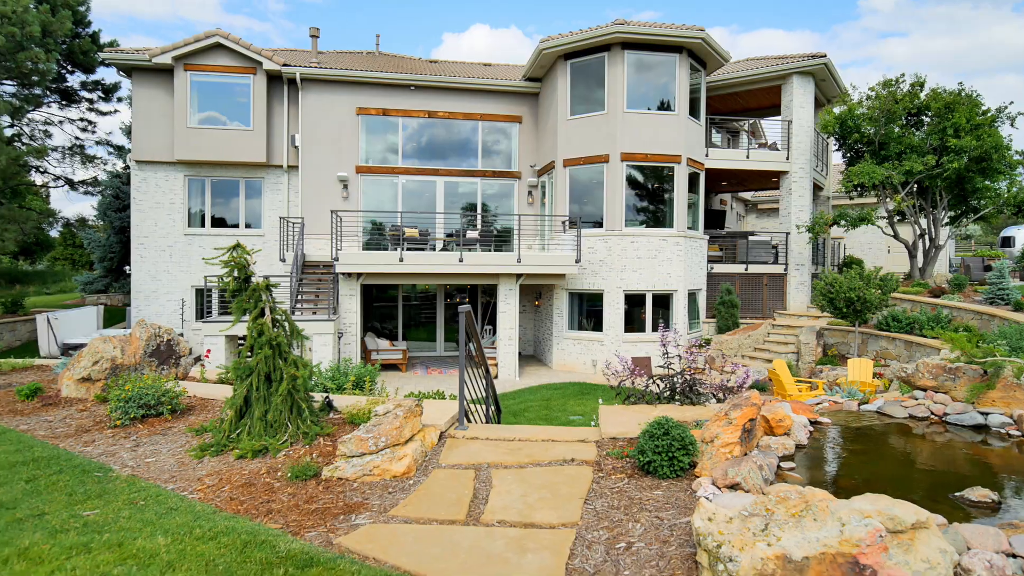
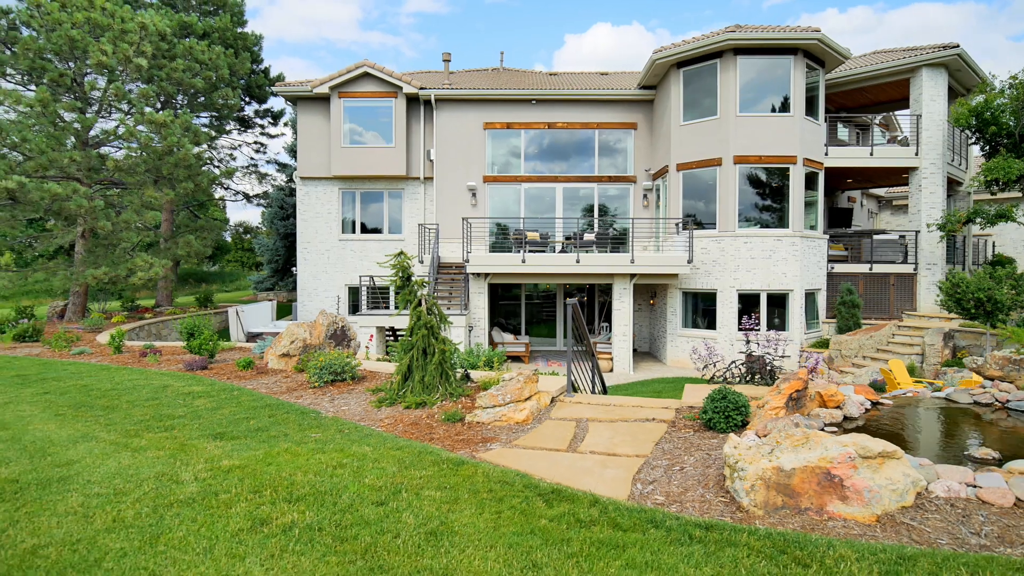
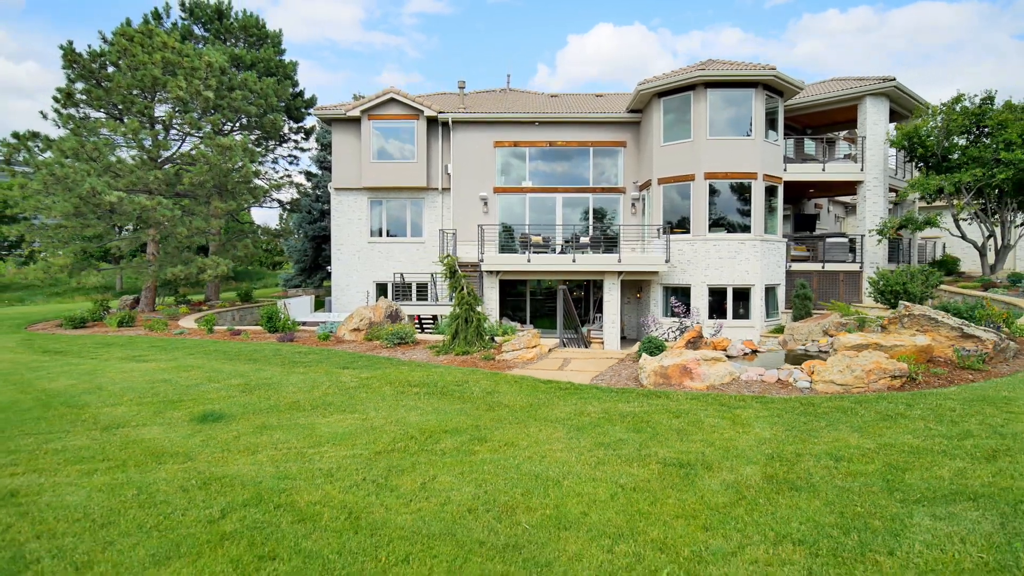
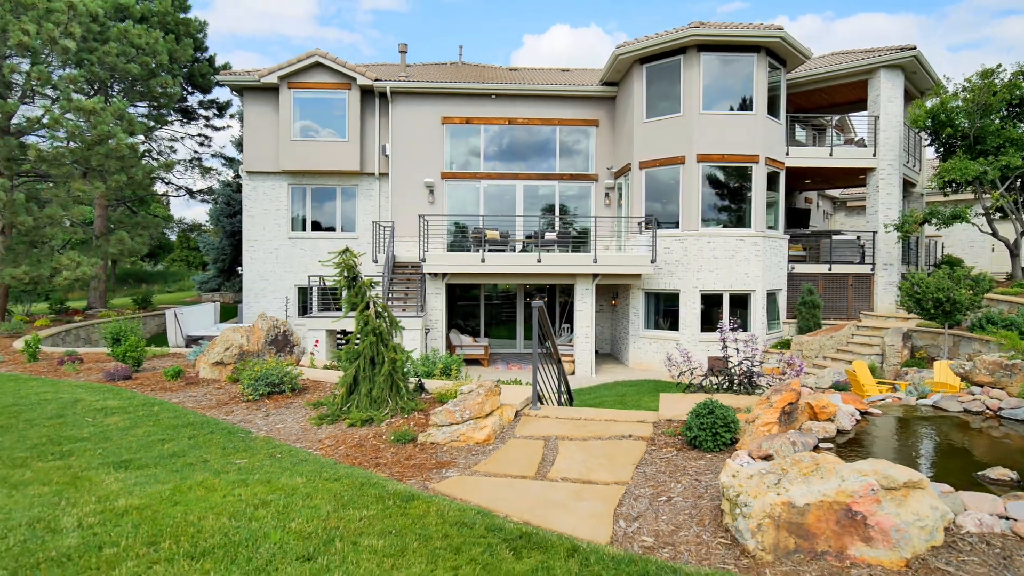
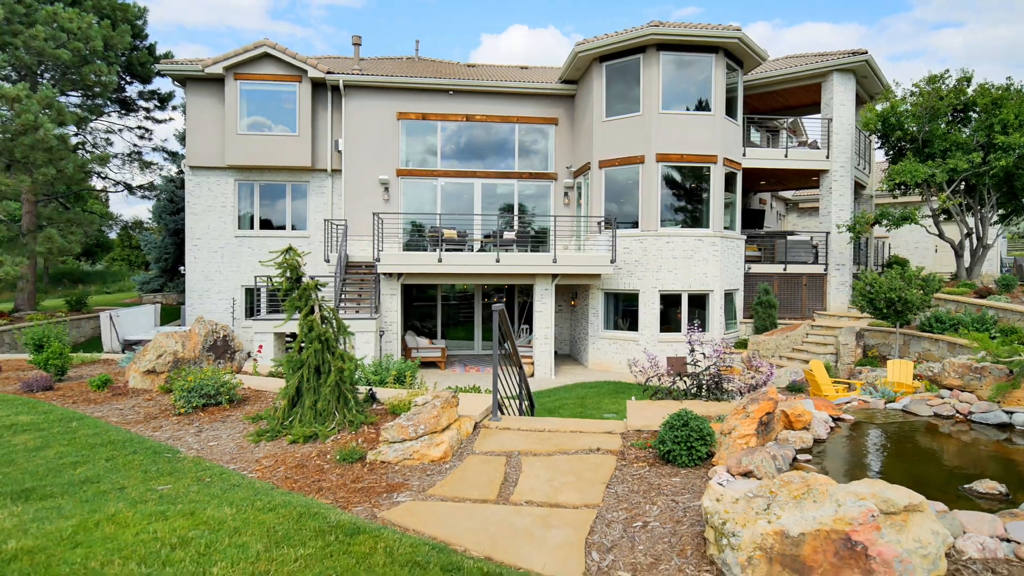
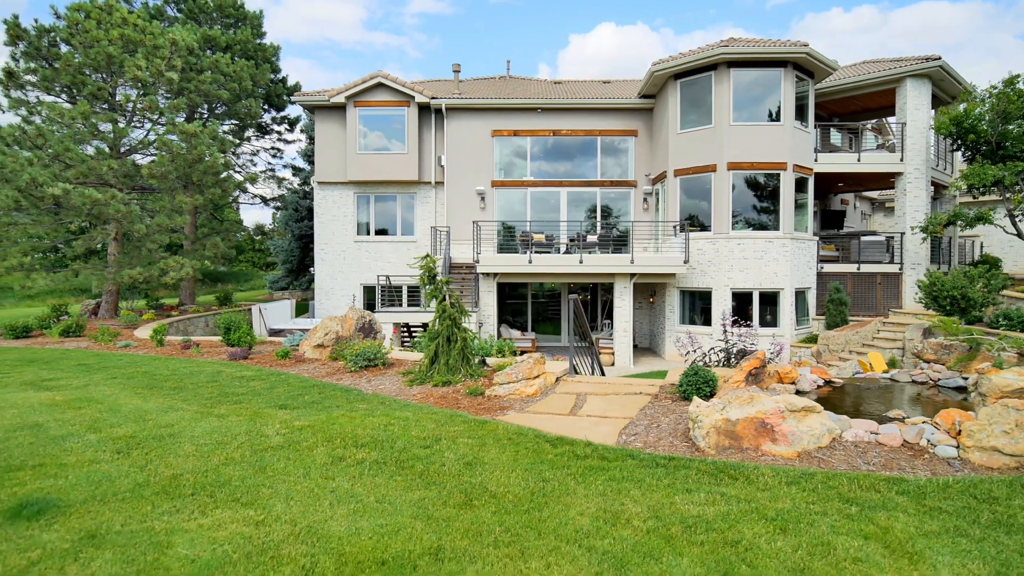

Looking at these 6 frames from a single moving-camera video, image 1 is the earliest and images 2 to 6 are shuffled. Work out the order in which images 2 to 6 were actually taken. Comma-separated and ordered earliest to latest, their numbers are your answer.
5, 4, 2, 6, 3
